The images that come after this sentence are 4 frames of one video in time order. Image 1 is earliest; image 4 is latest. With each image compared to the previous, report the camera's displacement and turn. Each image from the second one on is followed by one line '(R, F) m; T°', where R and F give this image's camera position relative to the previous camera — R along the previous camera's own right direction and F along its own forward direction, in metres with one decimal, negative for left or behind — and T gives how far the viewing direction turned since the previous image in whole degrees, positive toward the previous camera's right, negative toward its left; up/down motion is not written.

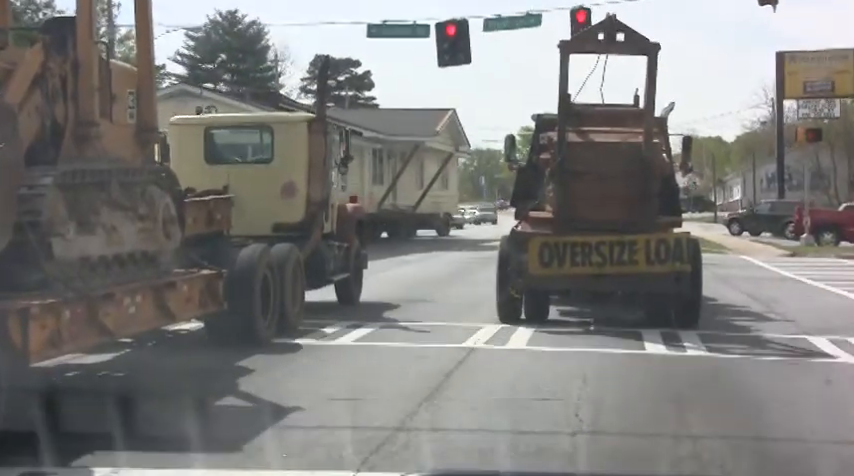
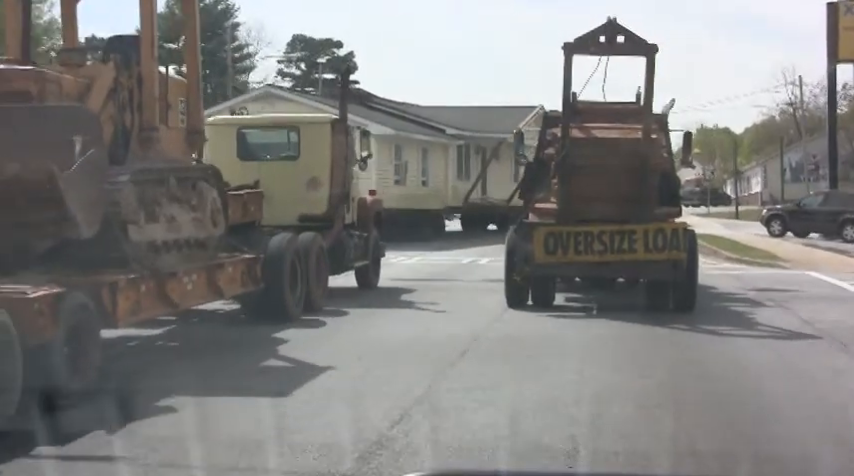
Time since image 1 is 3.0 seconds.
(-0.2, -1.4) m; 0°
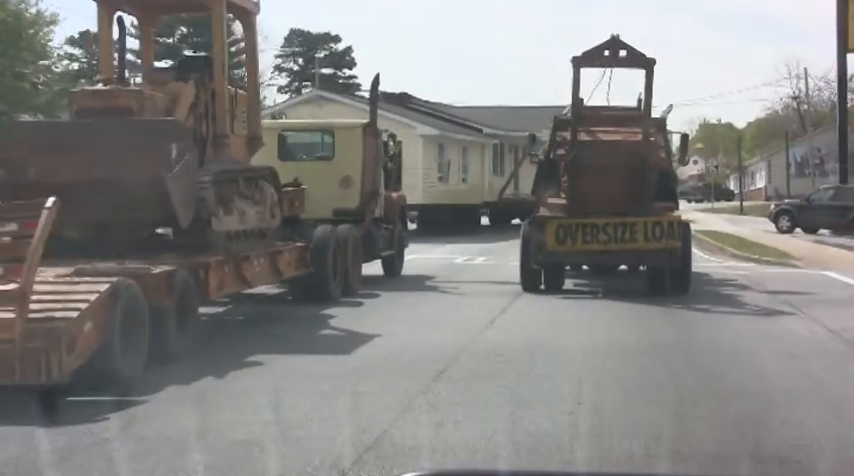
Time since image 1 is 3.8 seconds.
(-0.3, -2.1) m; 0°
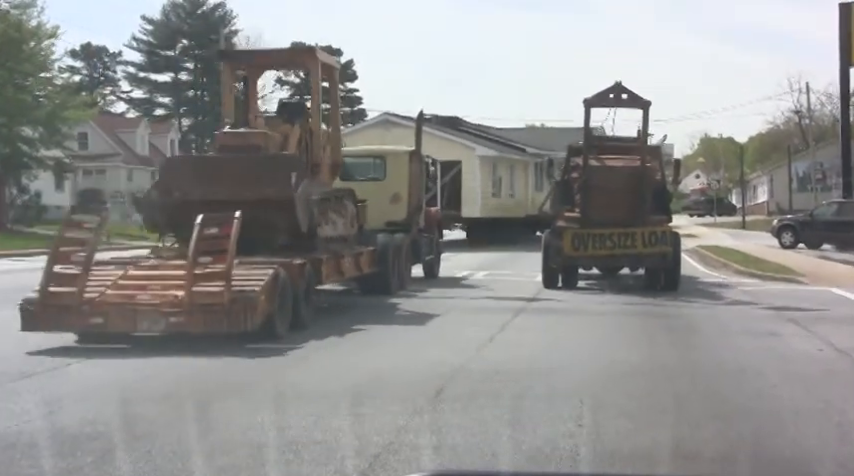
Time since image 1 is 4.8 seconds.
(-0.6, -4.4) m; 0°
